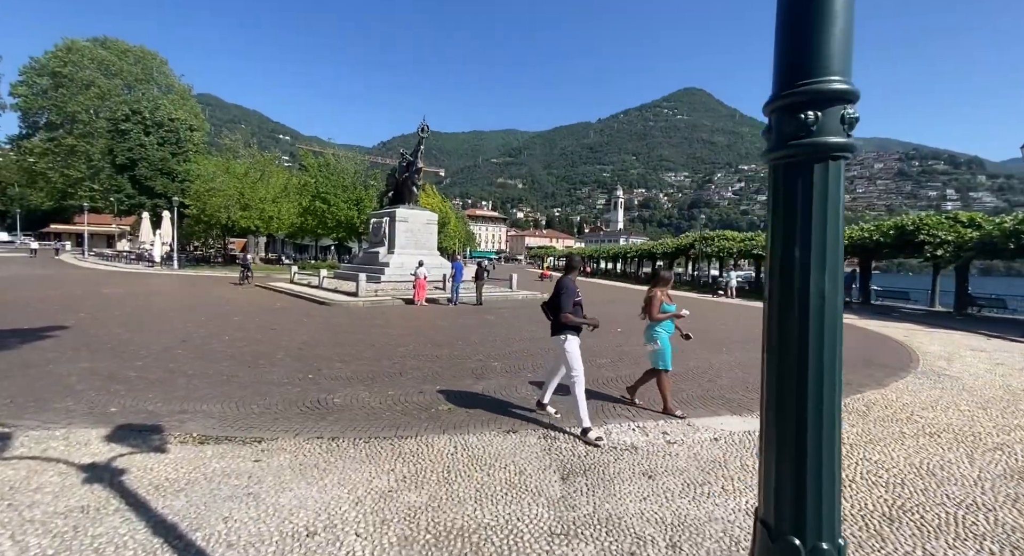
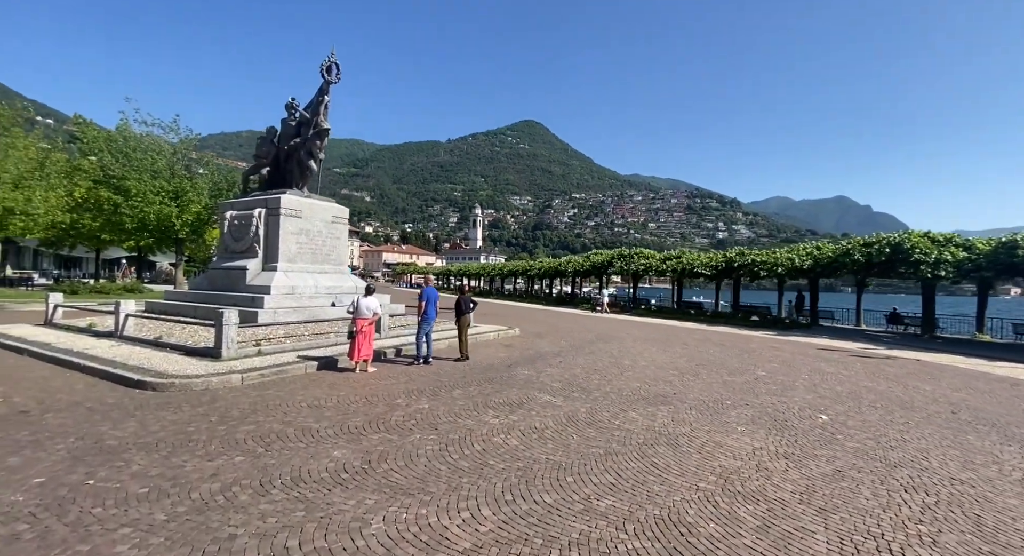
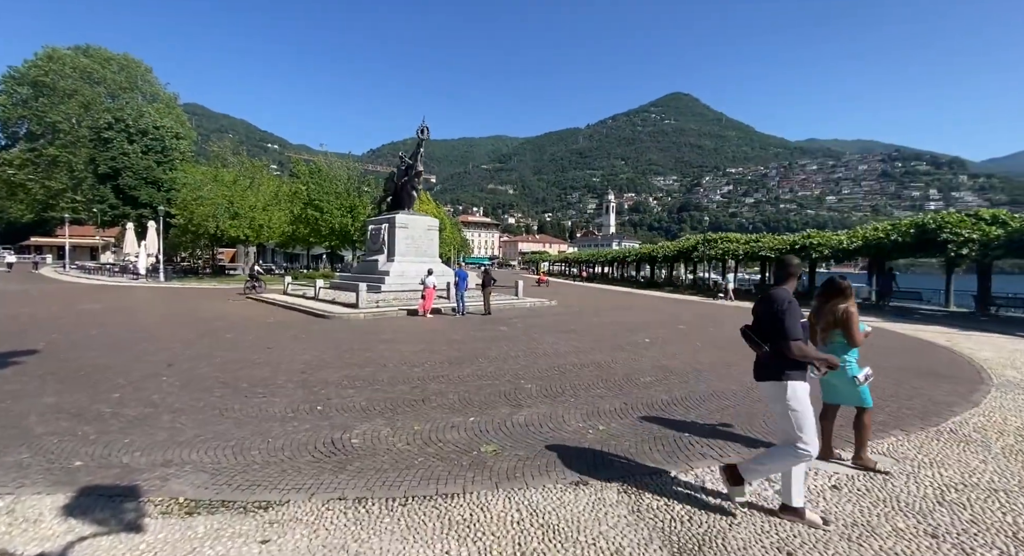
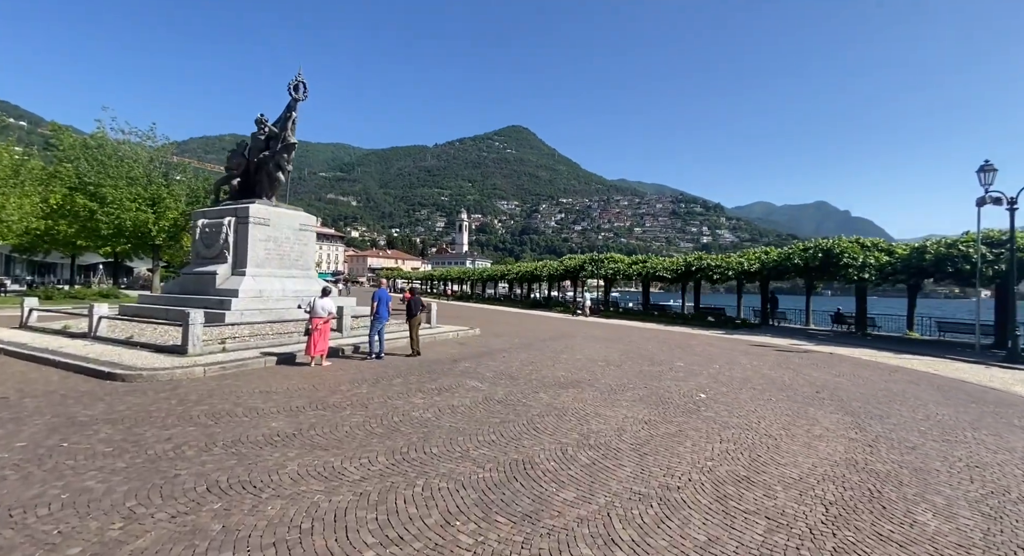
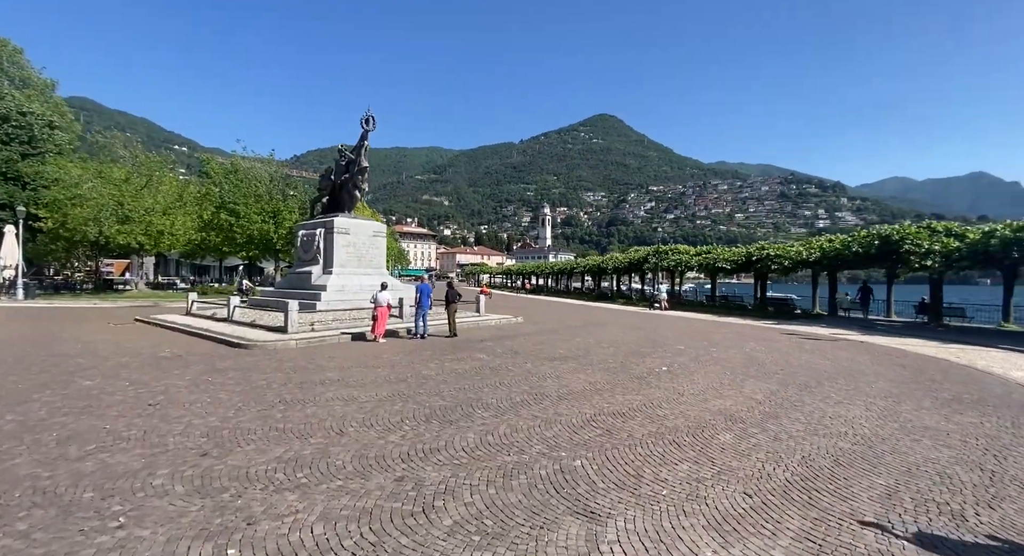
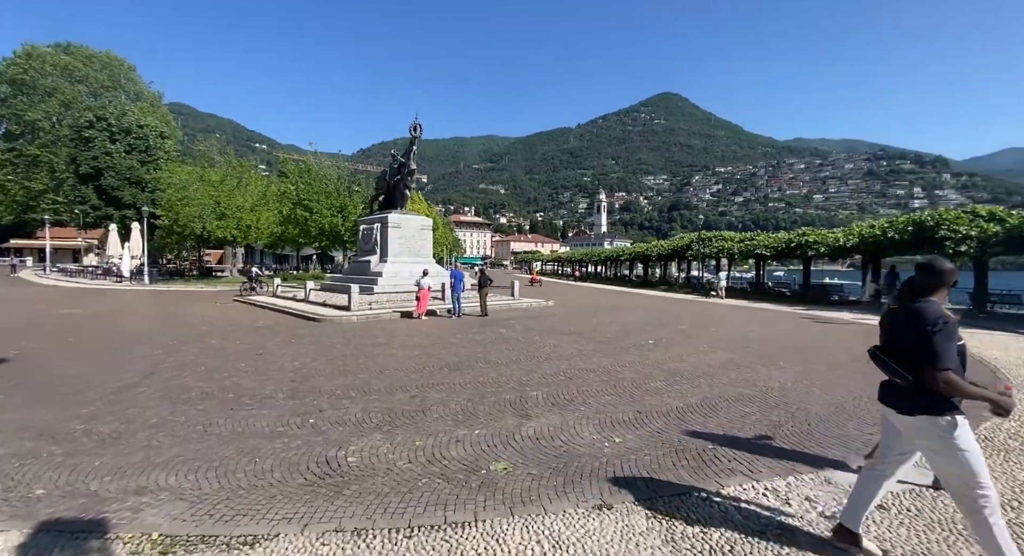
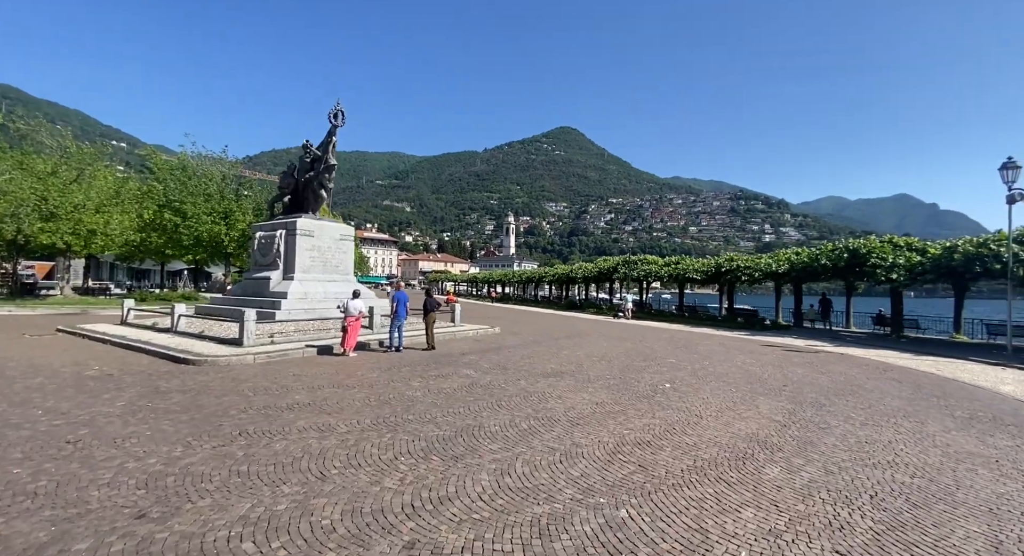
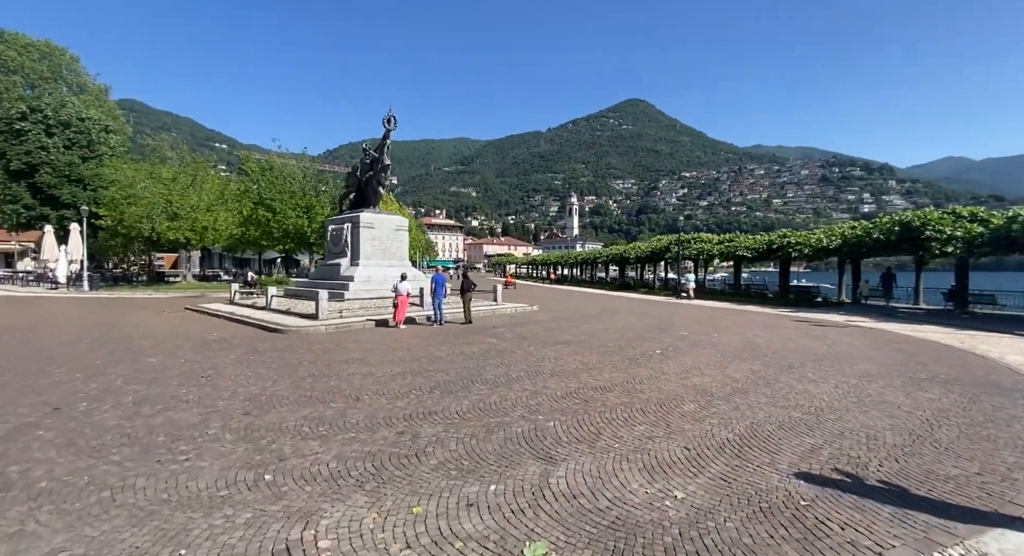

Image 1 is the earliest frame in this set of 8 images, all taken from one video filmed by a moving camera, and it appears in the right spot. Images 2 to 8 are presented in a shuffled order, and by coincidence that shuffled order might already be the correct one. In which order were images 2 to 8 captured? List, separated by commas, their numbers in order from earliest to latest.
3, 6, 8, 5, 7, 4, 2
